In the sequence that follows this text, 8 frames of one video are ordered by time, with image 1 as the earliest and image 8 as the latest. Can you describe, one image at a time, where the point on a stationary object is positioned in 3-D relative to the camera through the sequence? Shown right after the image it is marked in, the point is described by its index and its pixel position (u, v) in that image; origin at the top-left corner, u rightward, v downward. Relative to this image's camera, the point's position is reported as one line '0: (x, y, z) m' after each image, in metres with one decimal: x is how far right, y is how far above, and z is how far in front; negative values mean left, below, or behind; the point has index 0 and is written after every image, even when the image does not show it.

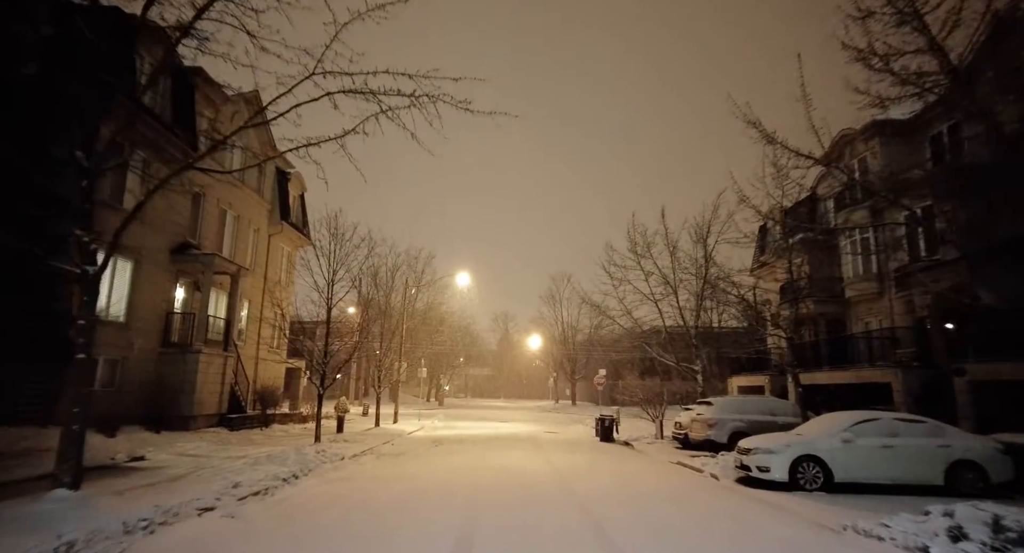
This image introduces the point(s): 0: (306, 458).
0: (-4.7, -4.1, +12.9) m
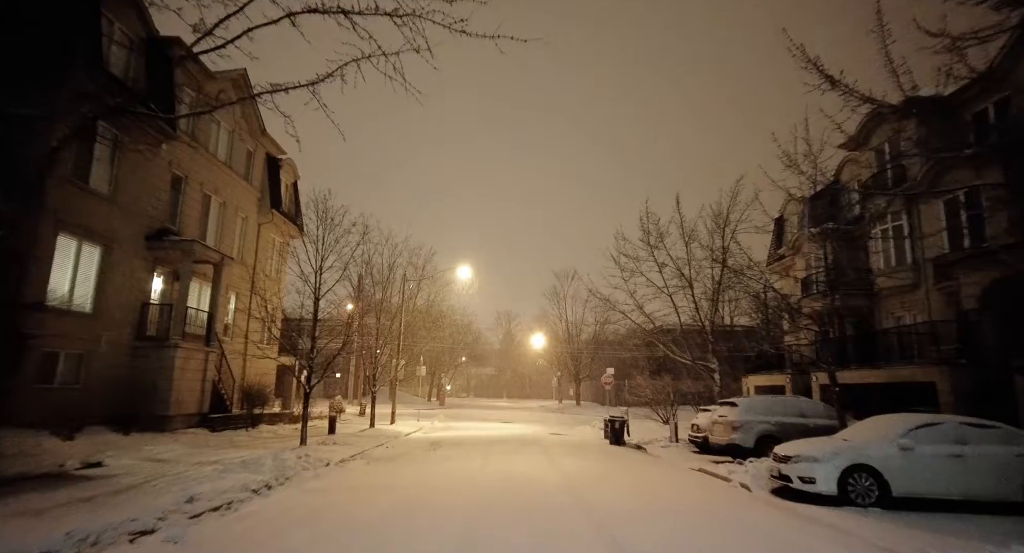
0: (-4.6, -3.8, +11.5) m
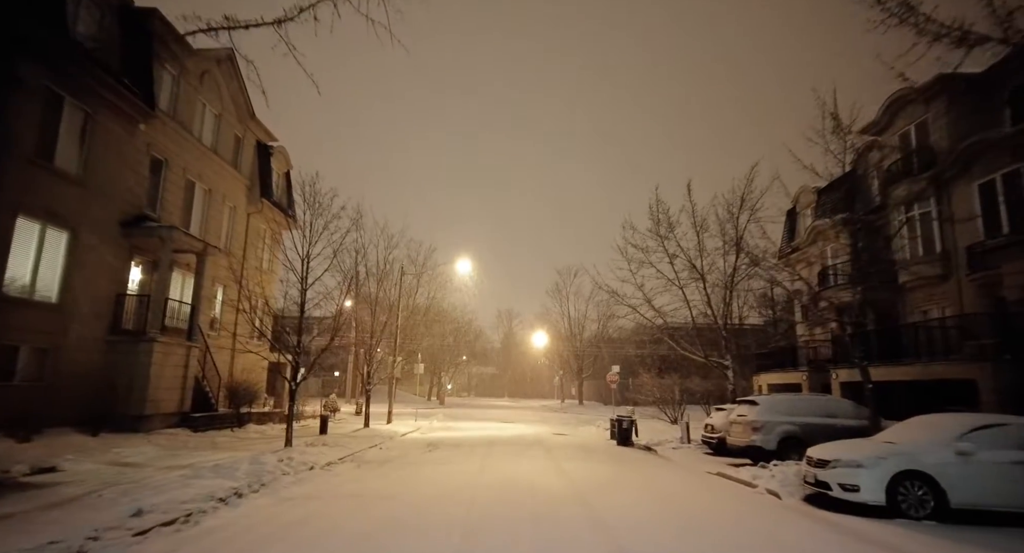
0: (-4.6, -3.5, +10.4) m
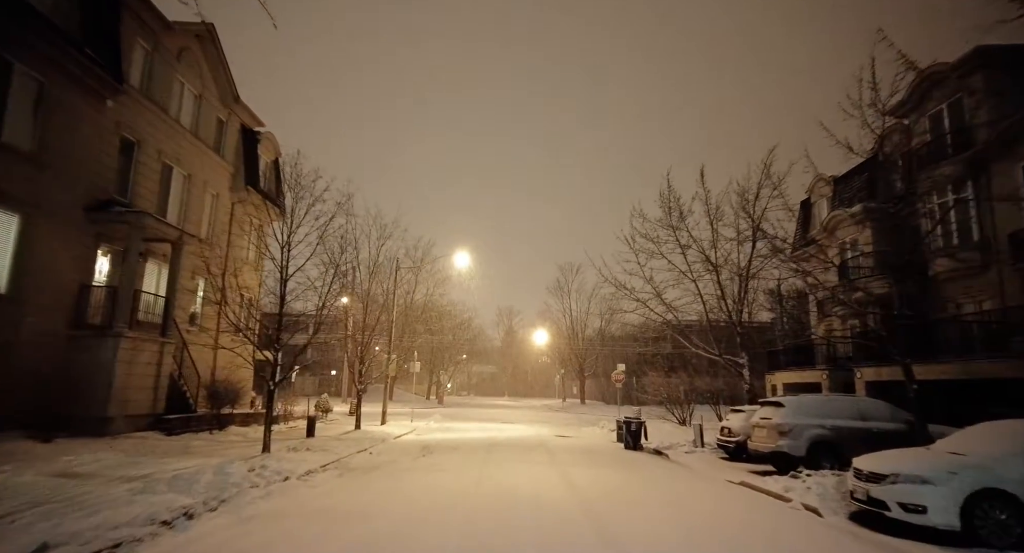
0: (-4.6, -3.3, +9.1) m
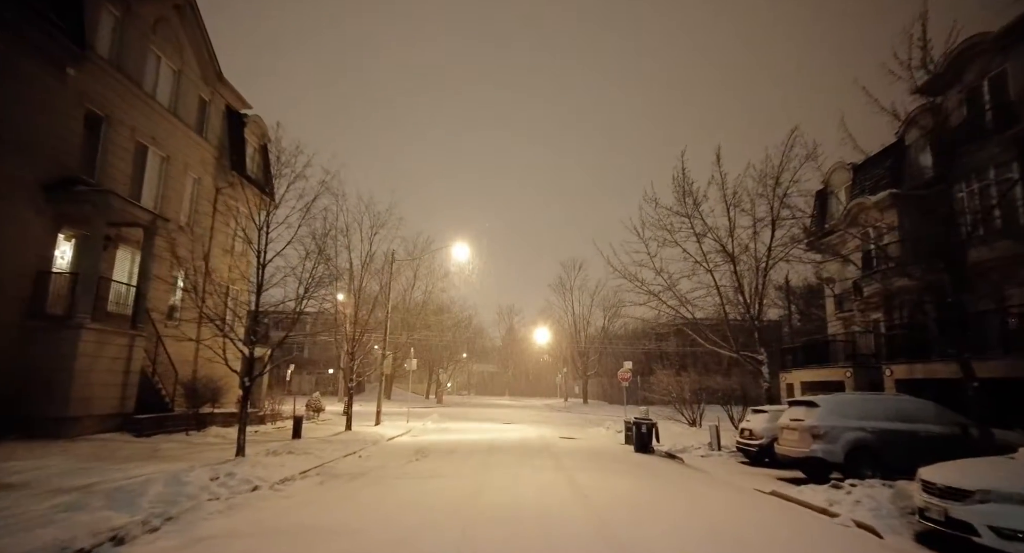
0: (-4.6, -3.0, +7.8) m
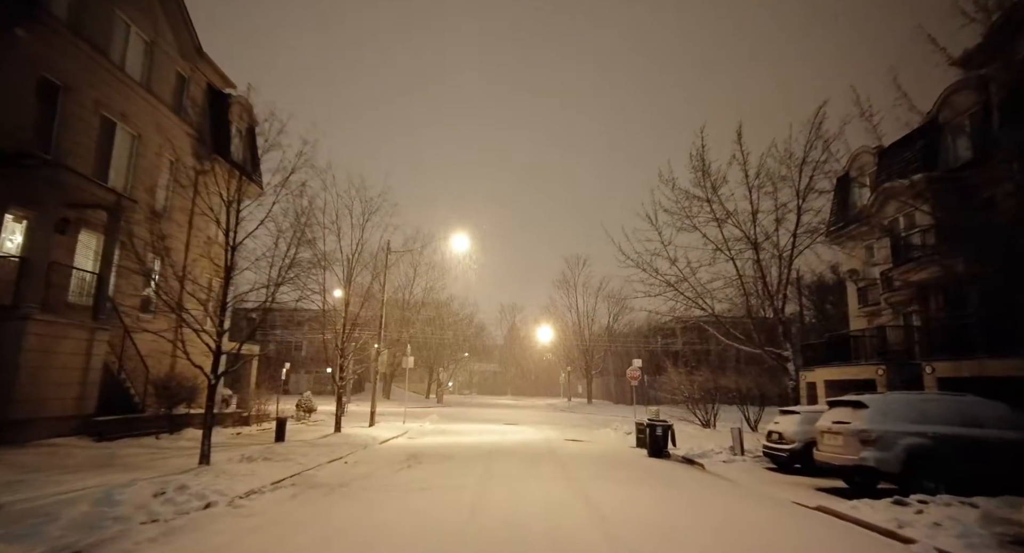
0: (-4.5, -2.7, +6.4) m
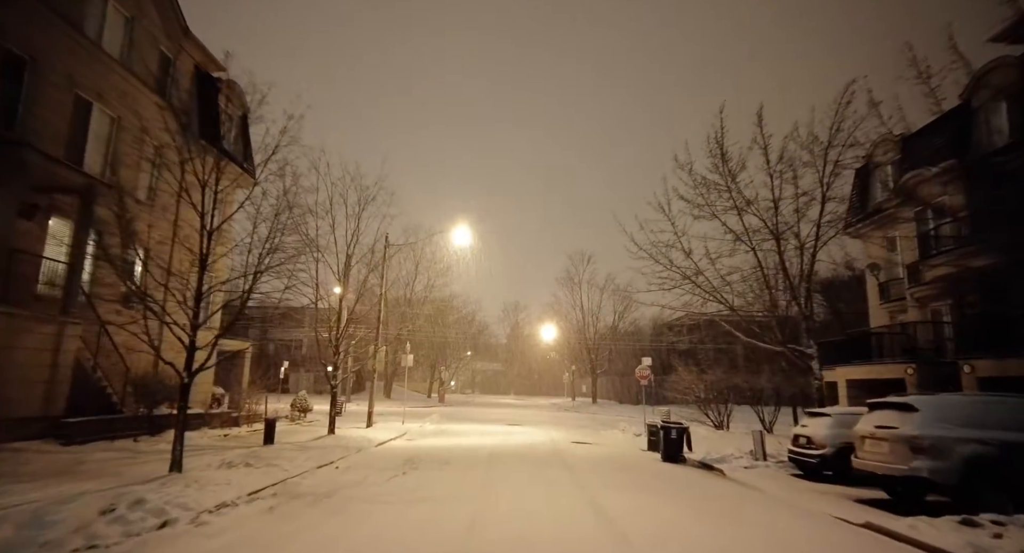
0: (-4.4, -2.5, +5.4) m
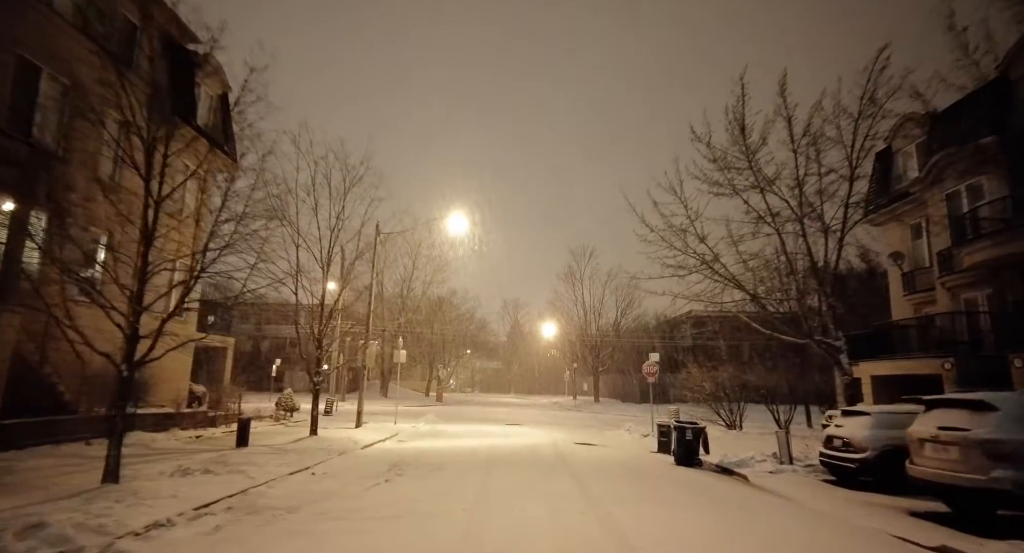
0: (-4.5, -2.1, +3.9) m
